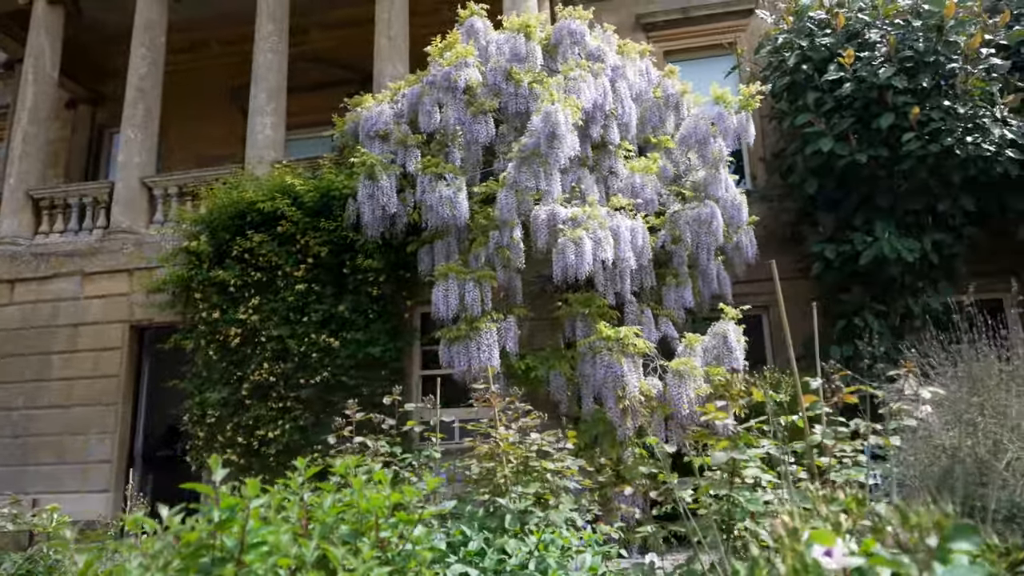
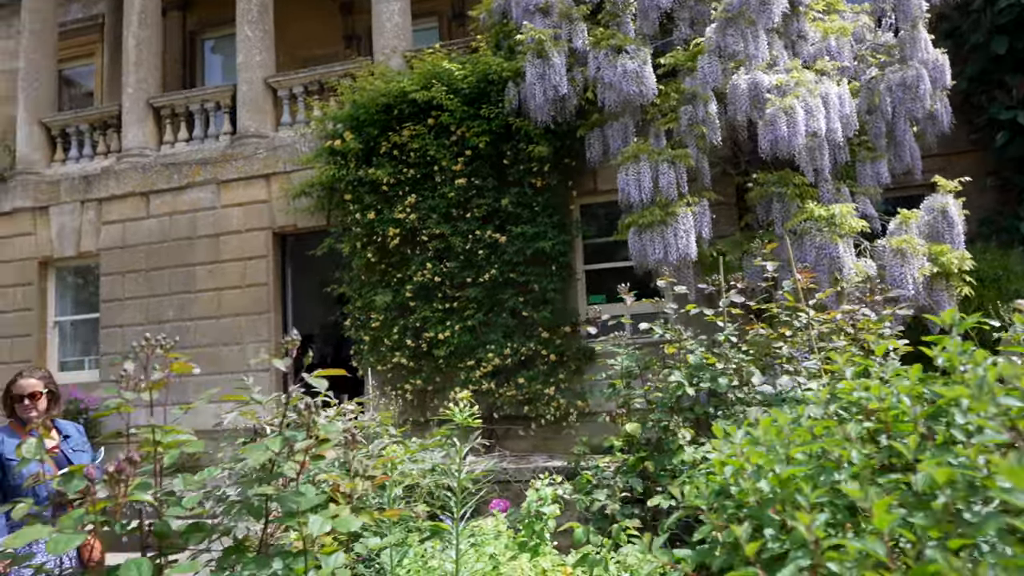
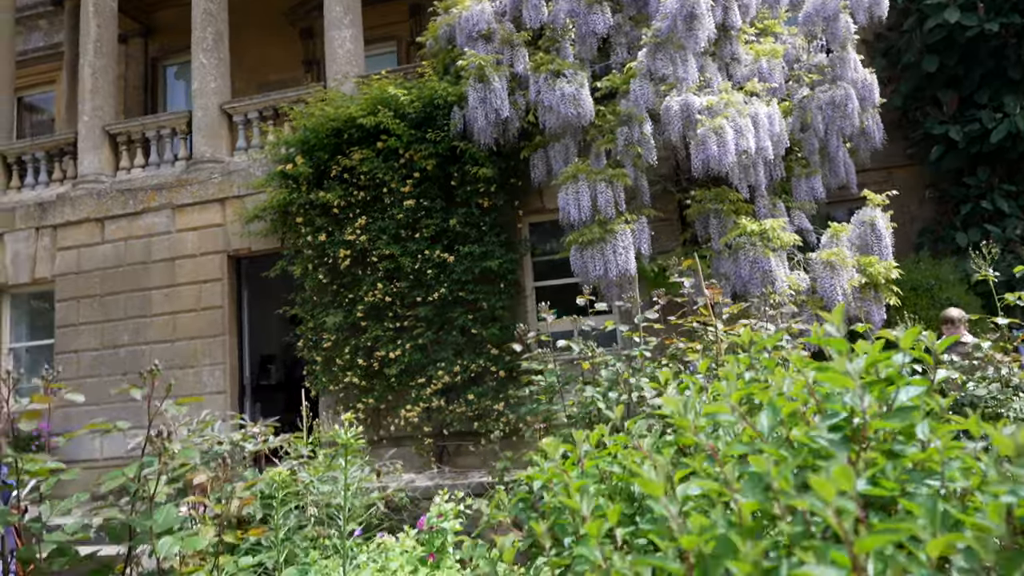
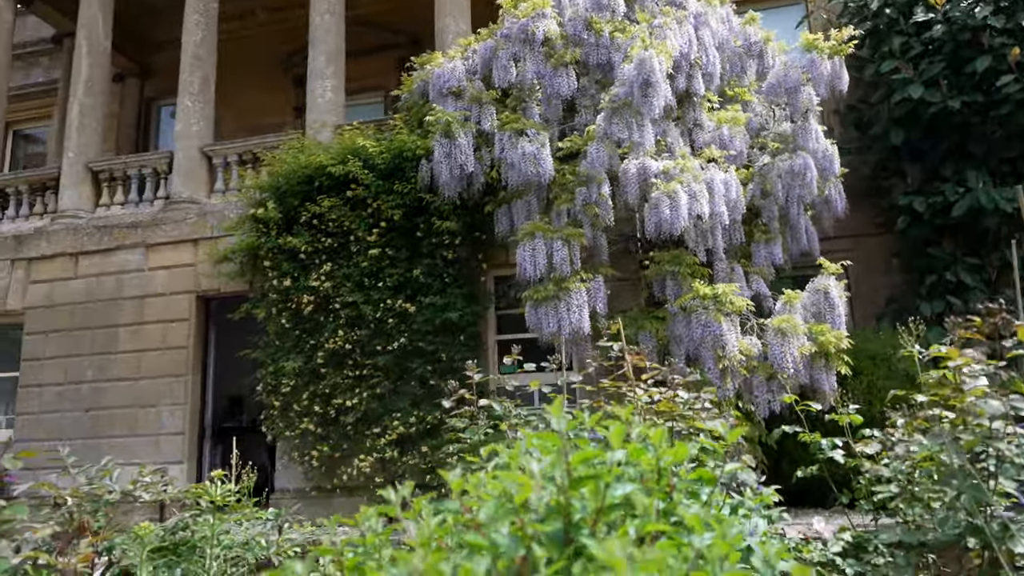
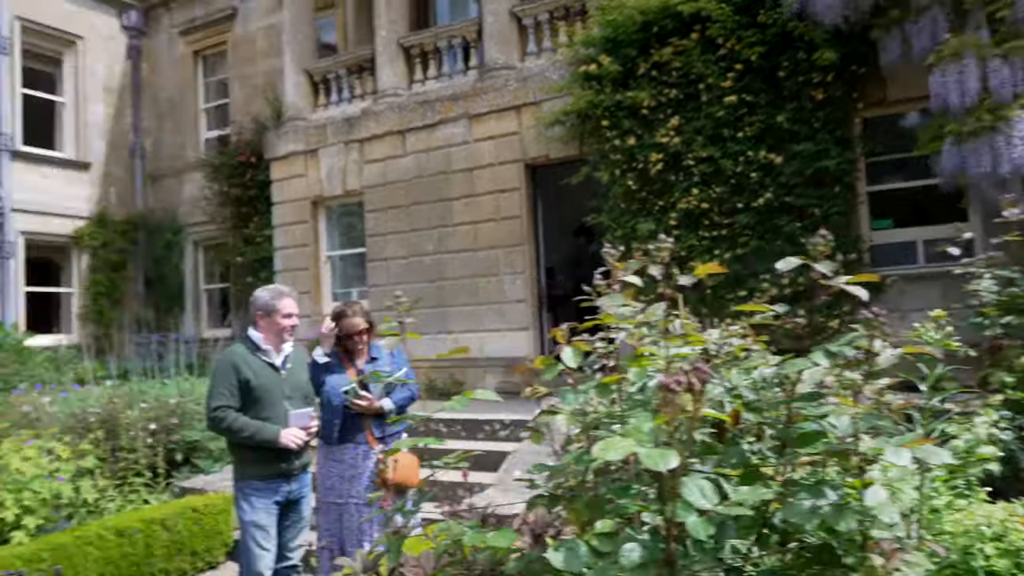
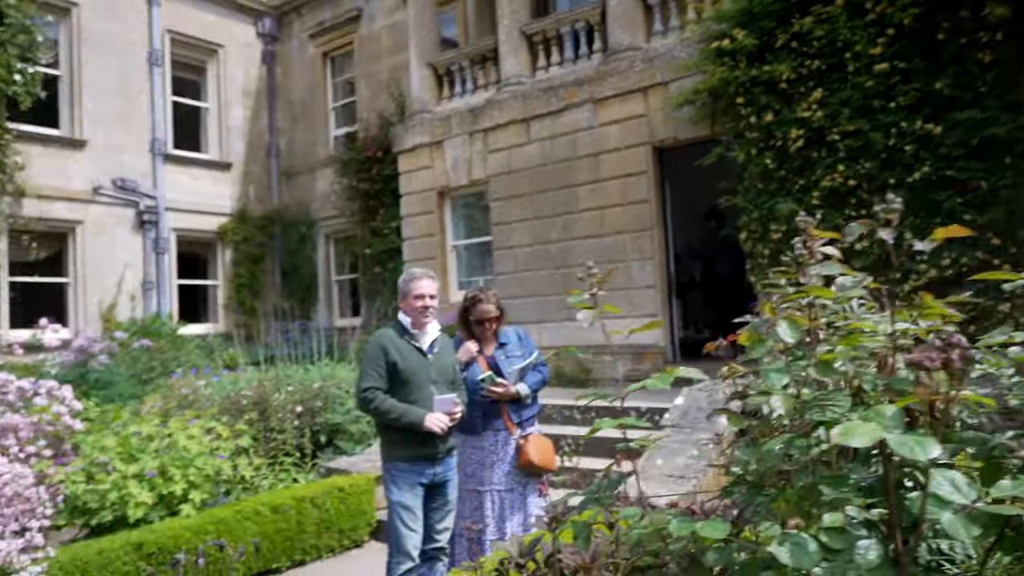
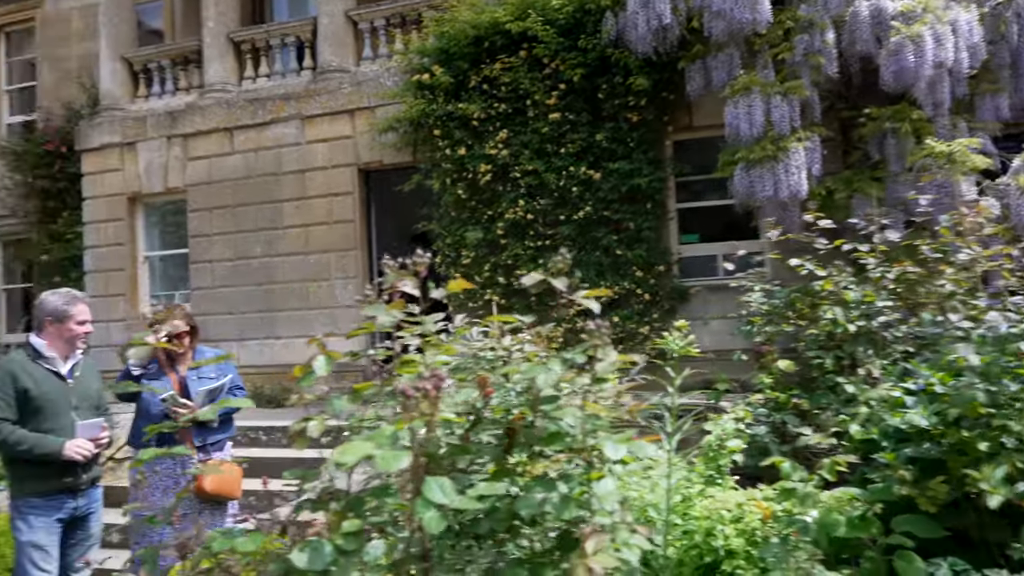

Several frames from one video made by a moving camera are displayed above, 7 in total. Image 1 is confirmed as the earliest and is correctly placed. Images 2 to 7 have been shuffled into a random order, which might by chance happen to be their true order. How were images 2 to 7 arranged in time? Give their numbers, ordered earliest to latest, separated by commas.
4, 3, 2, 7, 5, 6
